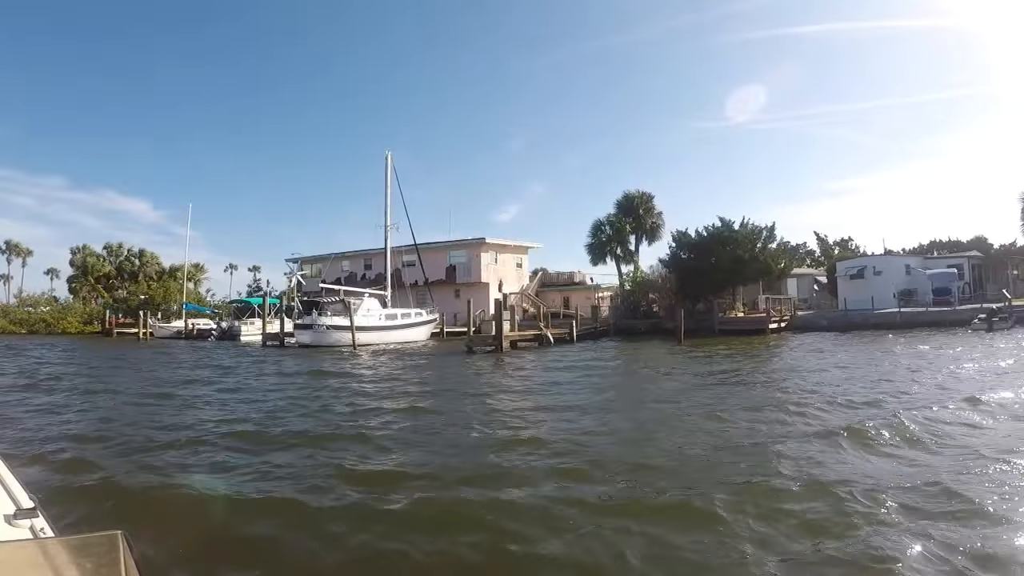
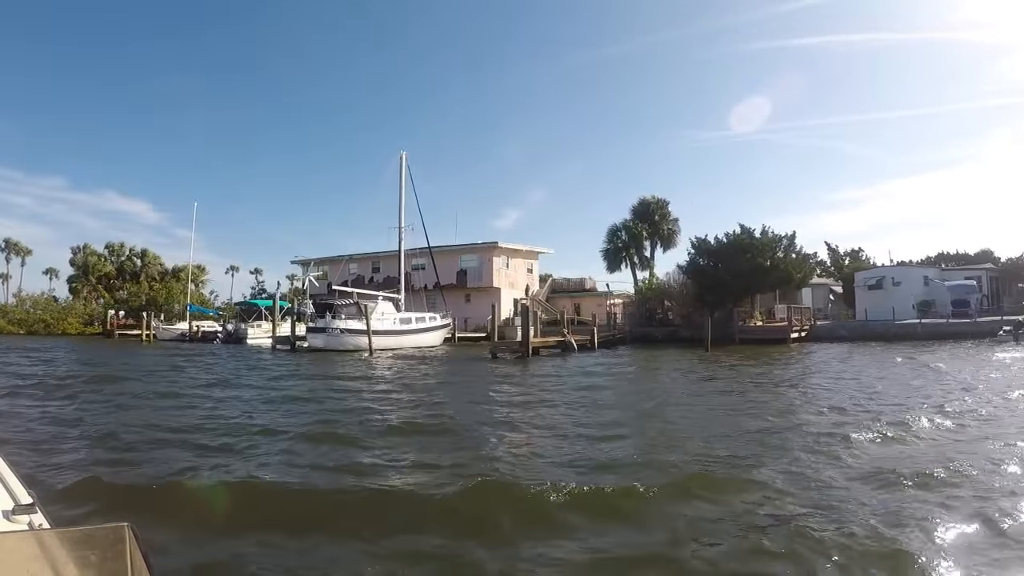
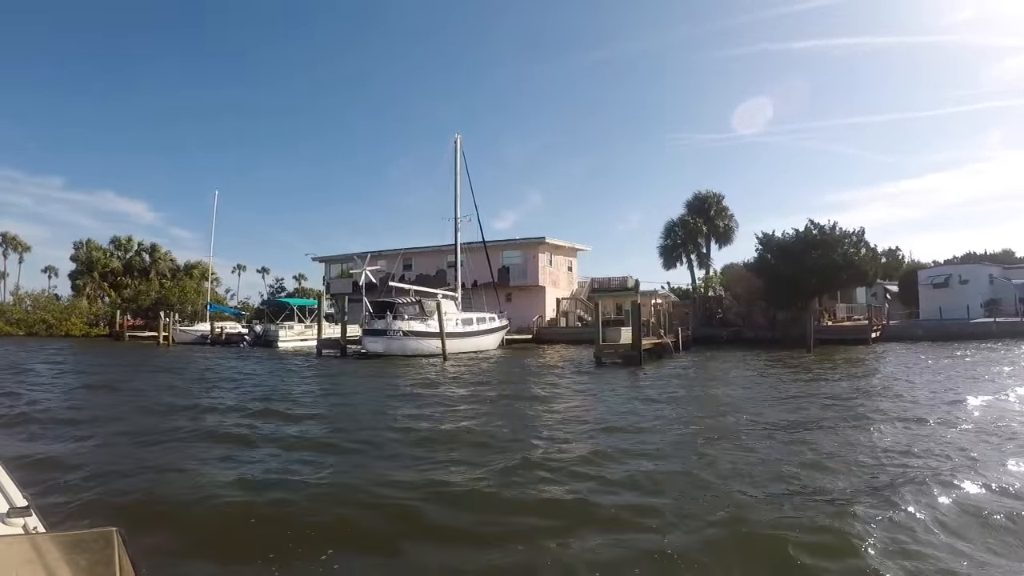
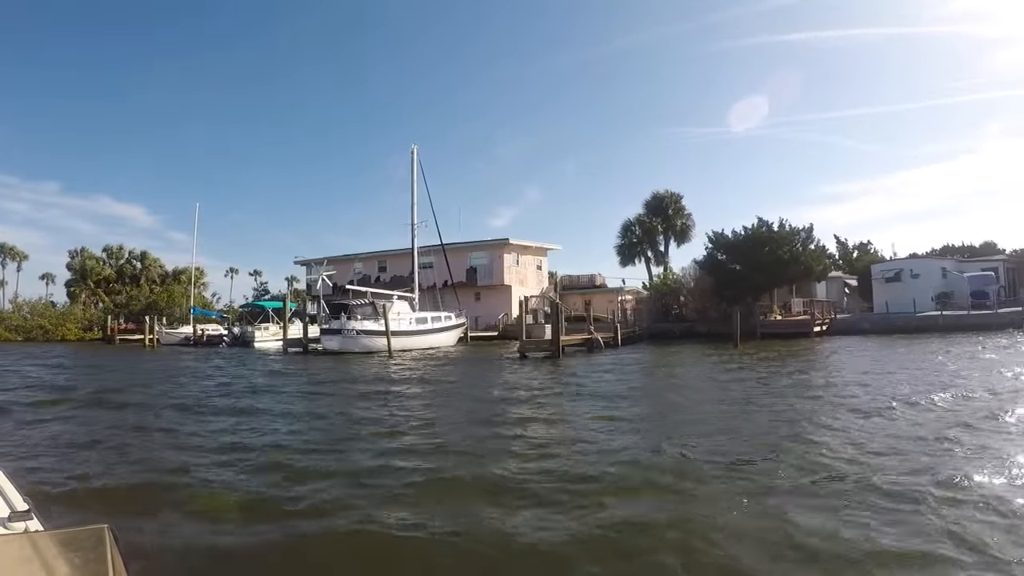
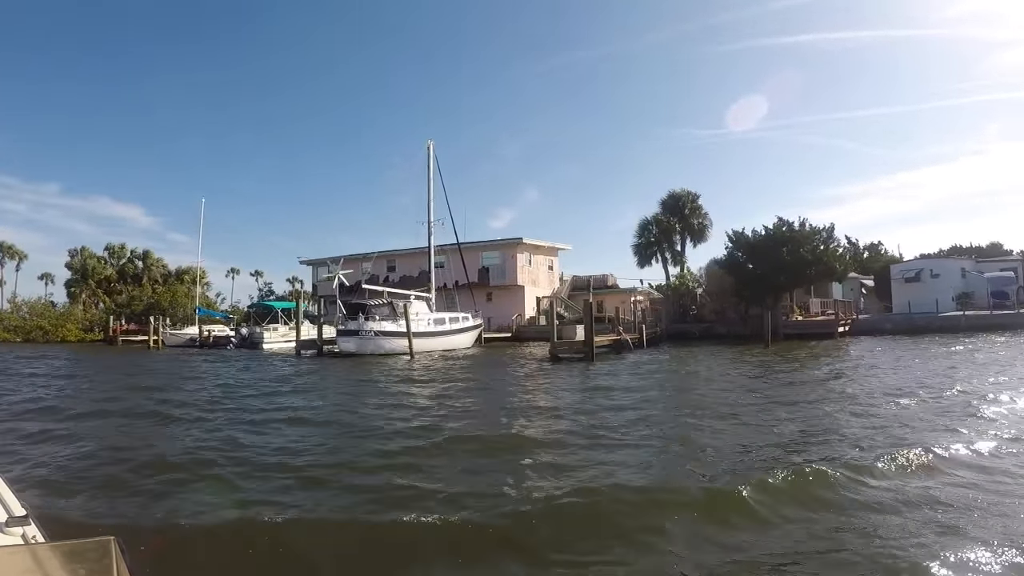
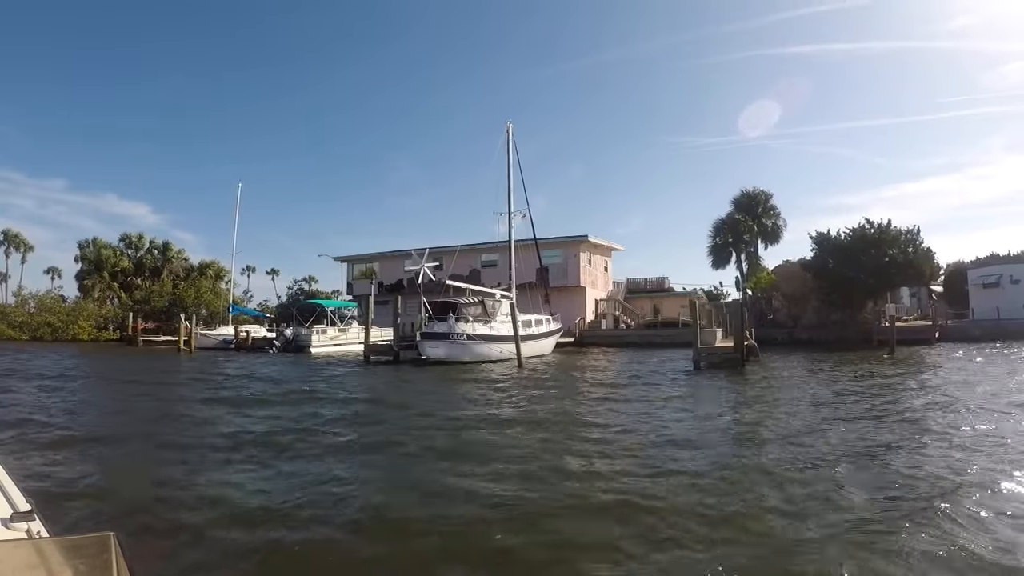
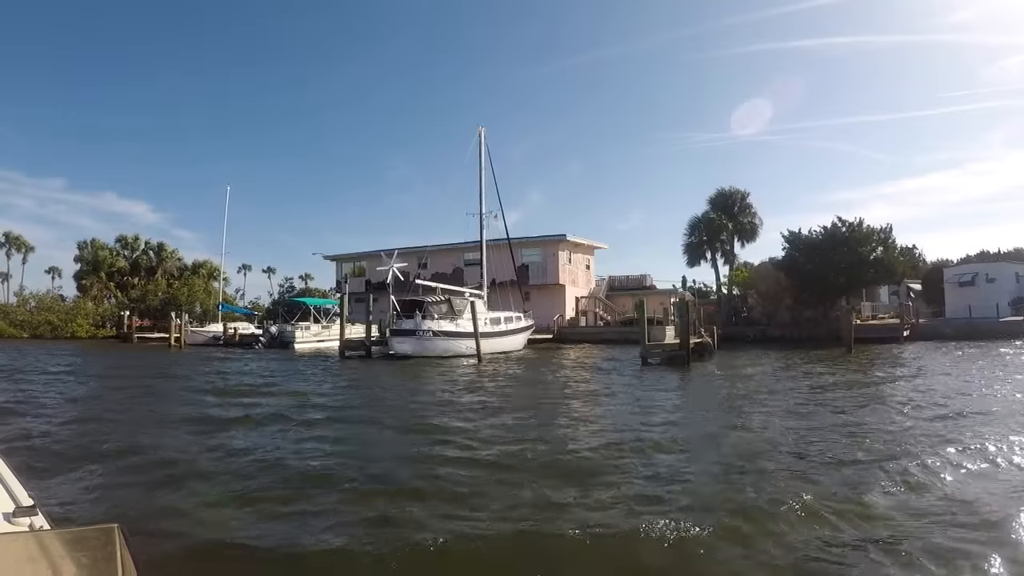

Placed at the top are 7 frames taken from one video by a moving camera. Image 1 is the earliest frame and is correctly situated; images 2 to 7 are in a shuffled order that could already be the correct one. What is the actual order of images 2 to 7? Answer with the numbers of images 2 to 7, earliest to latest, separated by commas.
2, 4, 5, 3, 7, 6
